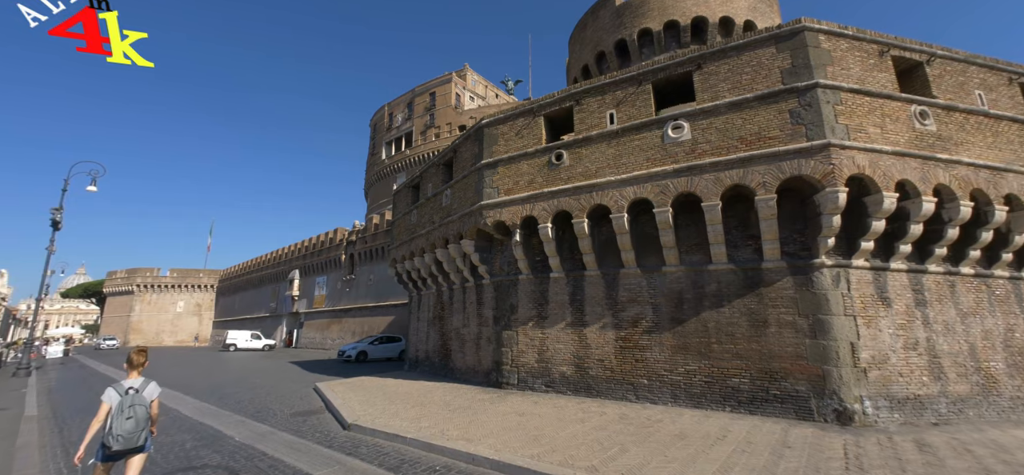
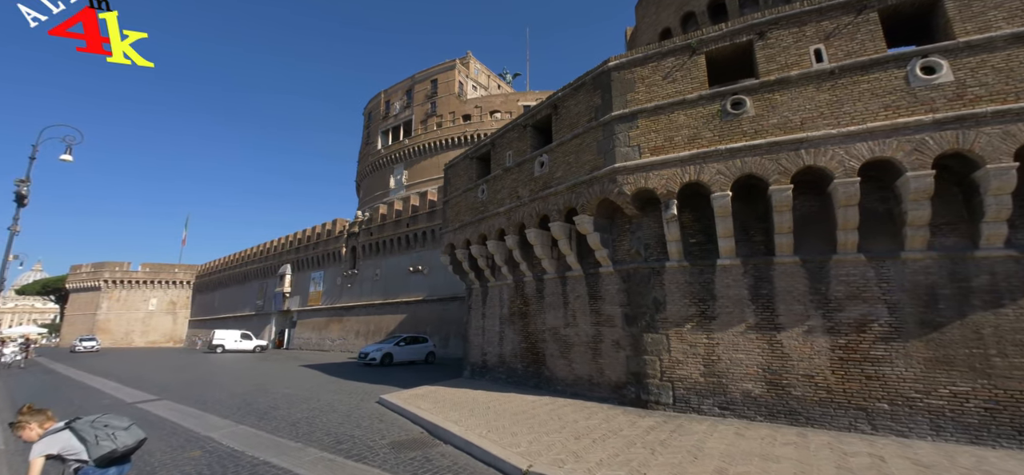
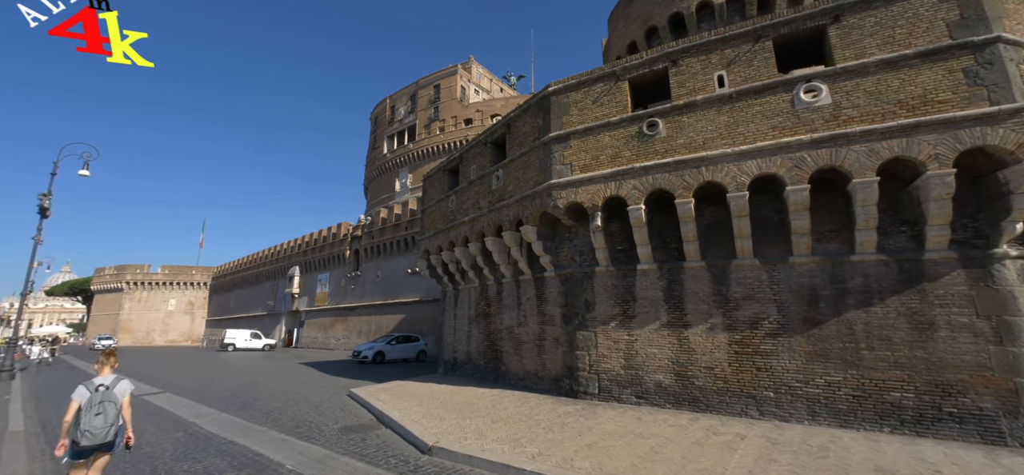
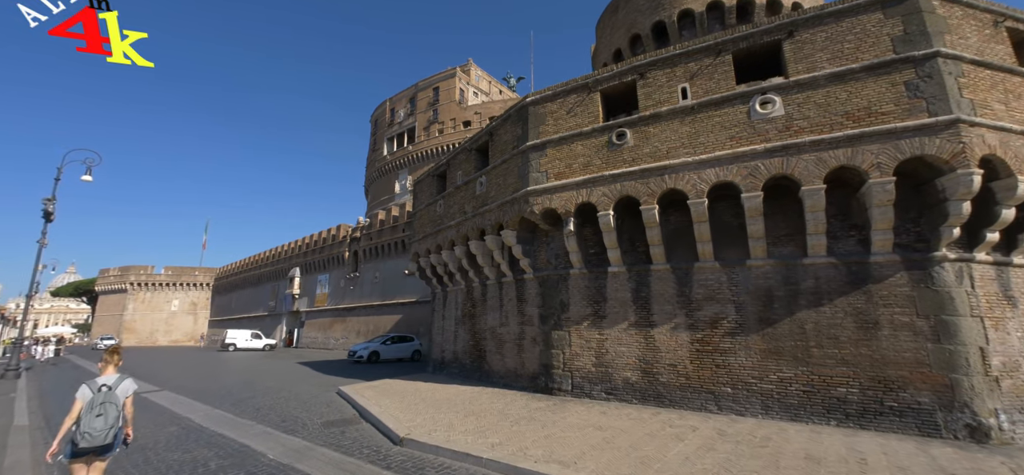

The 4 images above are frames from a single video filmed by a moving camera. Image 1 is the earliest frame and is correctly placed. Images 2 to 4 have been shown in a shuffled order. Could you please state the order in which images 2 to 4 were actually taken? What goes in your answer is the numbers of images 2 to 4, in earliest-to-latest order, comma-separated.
4, 3, 2
